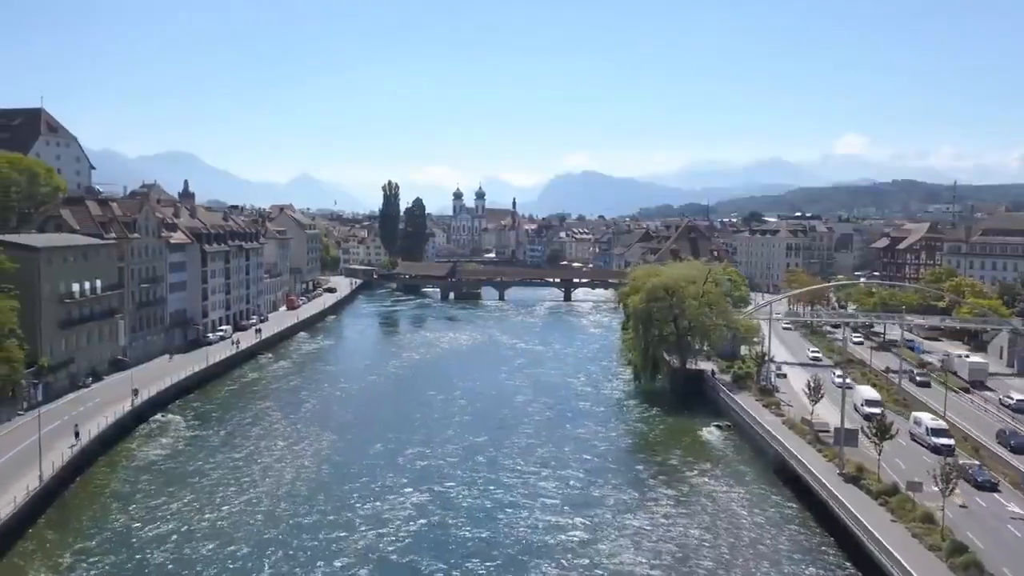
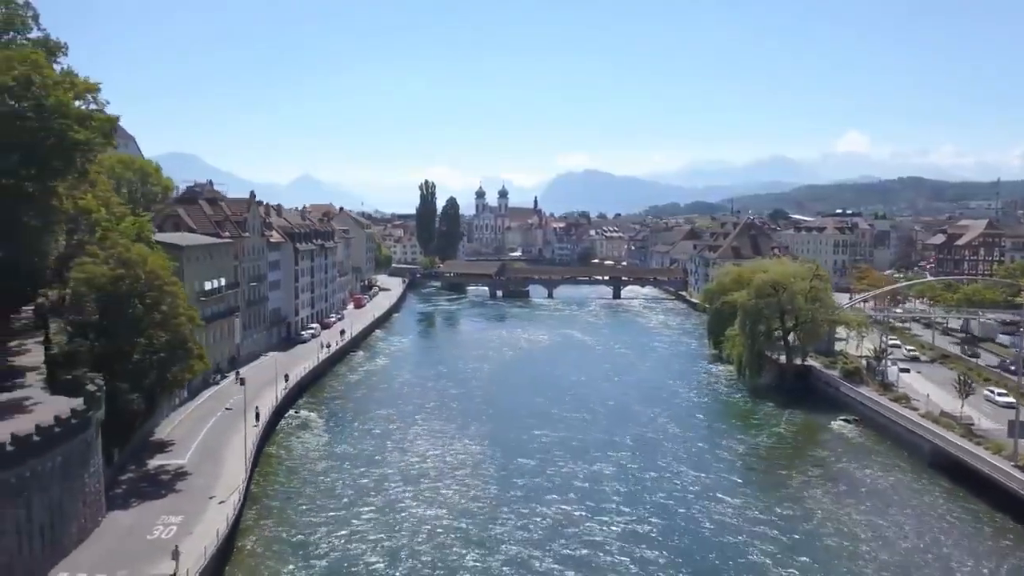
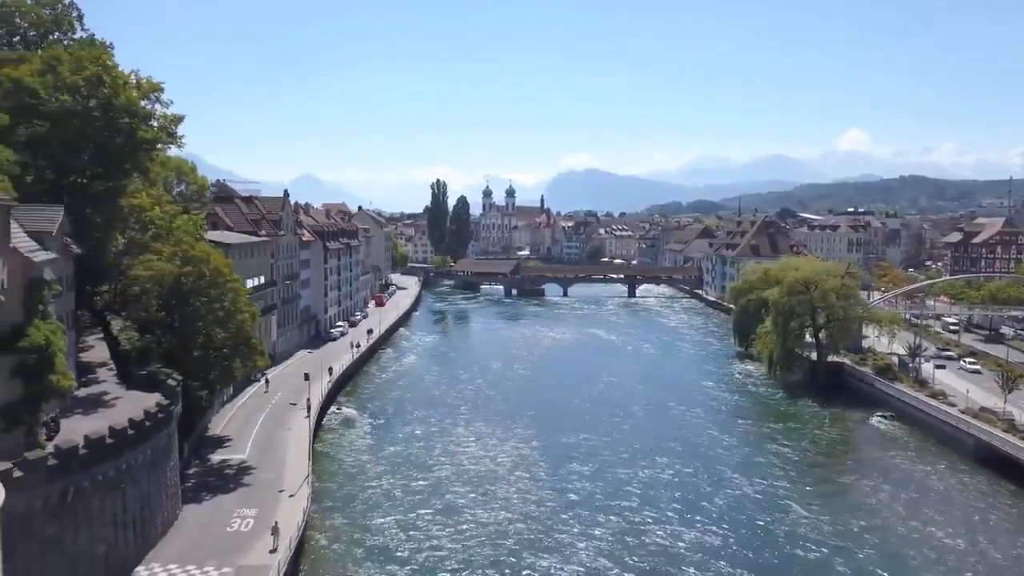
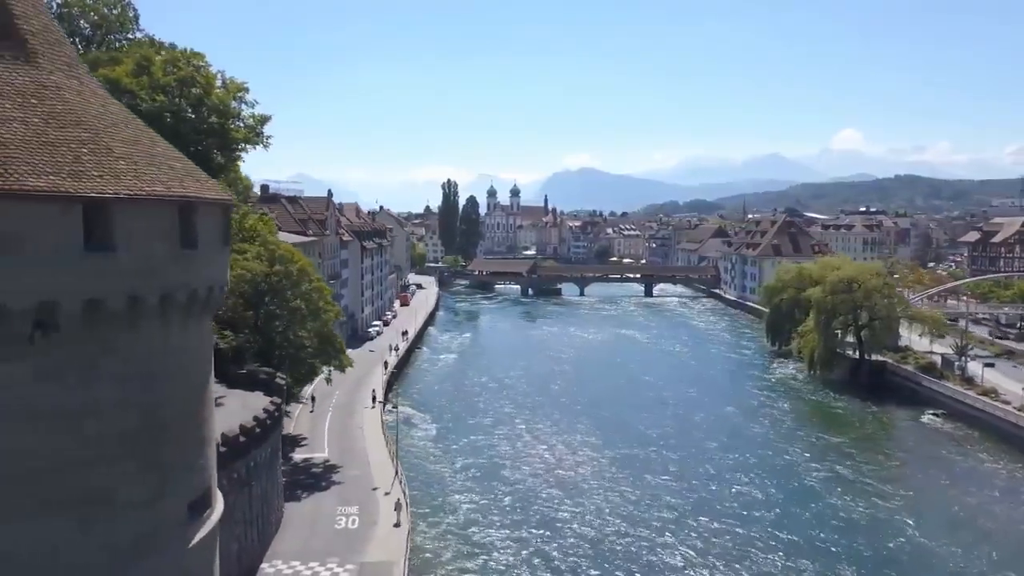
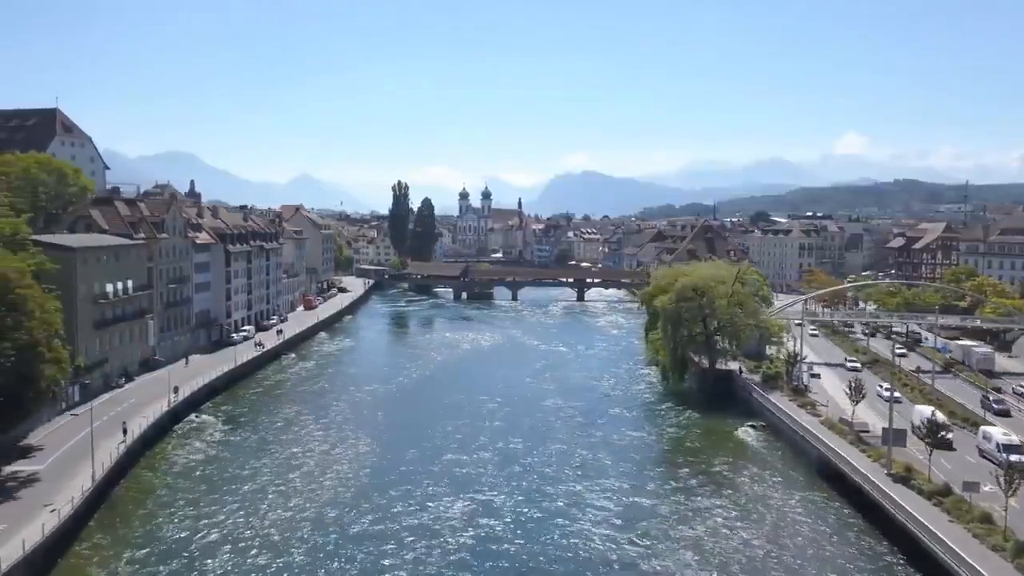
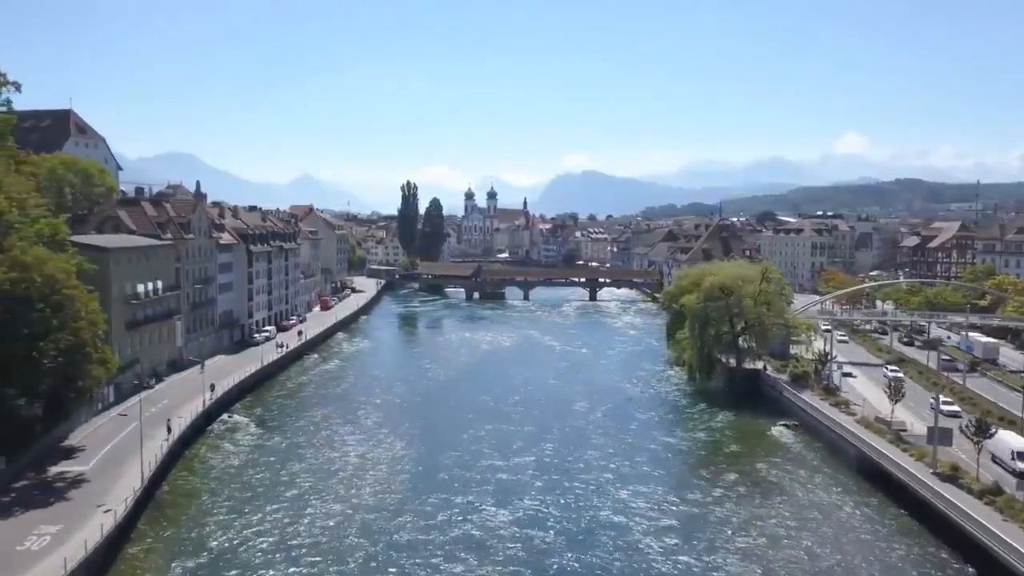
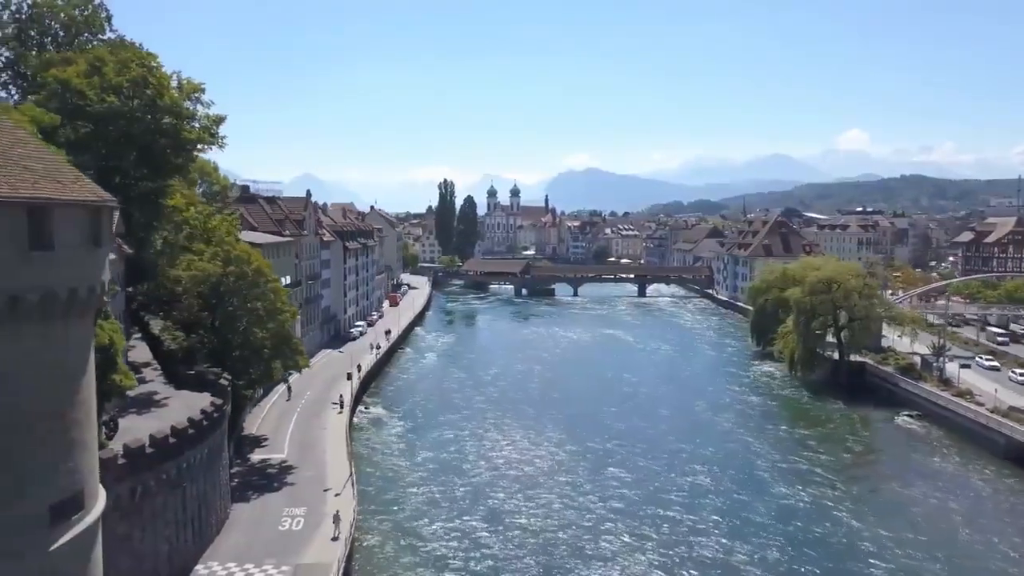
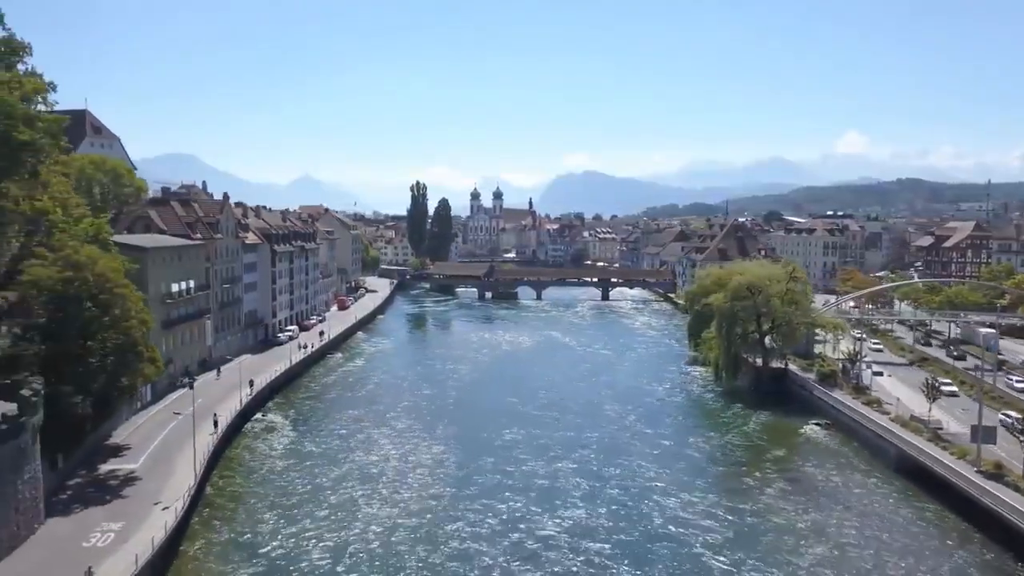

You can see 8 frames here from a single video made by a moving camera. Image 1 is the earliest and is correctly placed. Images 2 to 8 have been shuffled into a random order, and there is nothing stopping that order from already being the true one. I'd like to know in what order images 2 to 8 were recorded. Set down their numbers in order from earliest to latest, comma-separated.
5, 6, 8, 2, 3, 7, 4
